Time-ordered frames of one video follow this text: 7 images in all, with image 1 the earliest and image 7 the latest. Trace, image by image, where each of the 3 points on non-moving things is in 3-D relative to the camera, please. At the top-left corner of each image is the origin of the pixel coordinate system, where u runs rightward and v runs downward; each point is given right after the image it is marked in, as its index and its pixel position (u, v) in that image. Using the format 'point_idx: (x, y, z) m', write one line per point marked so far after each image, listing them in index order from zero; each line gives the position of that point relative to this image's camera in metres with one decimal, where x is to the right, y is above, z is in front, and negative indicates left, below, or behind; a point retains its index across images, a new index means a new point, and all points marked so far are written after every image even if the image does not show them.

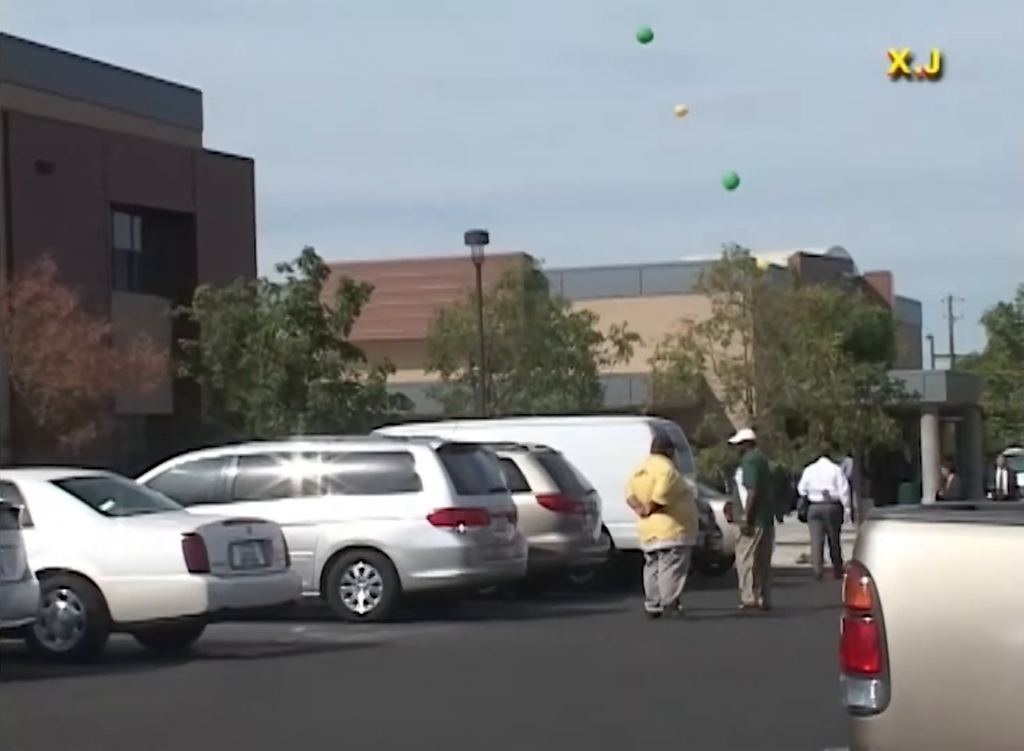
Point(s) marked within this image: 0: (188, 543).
0: (-2.5, -1.3, +19.2) m
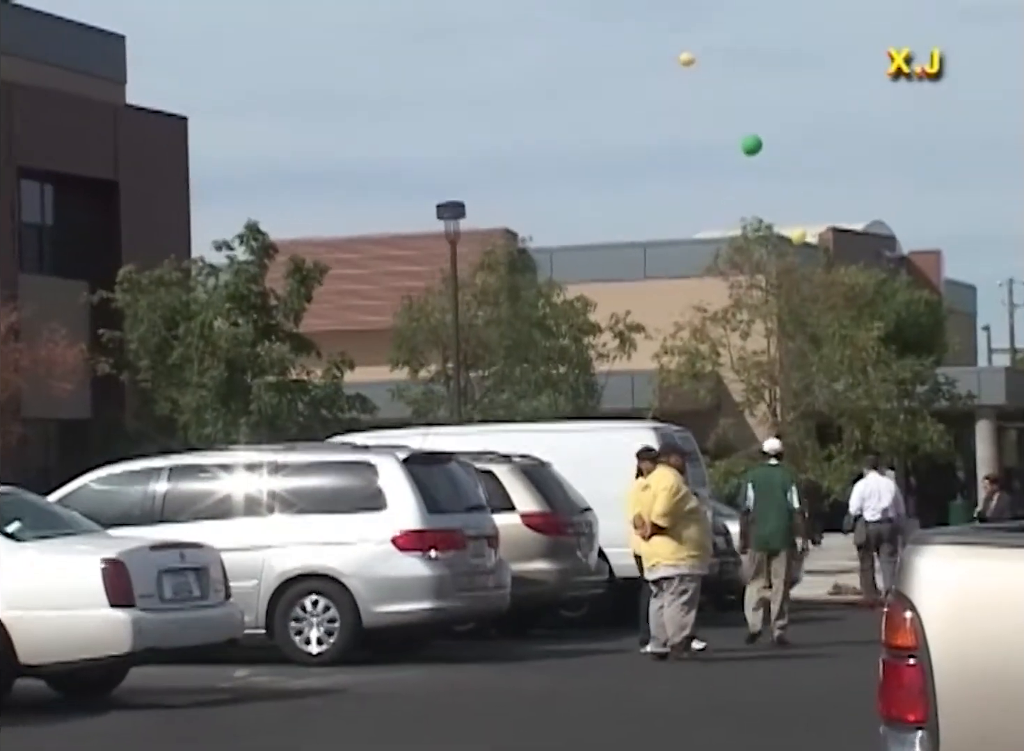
0: (-2.7, -1.3, +16.0) m
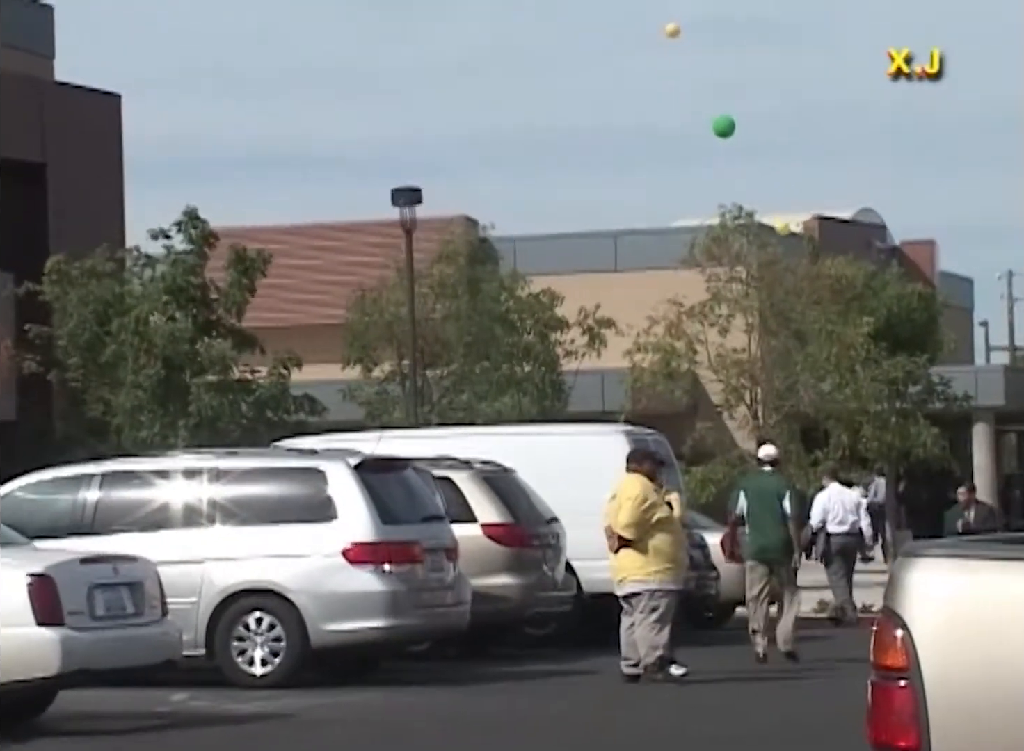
0: (-2.9, -1.3, +14.7) m
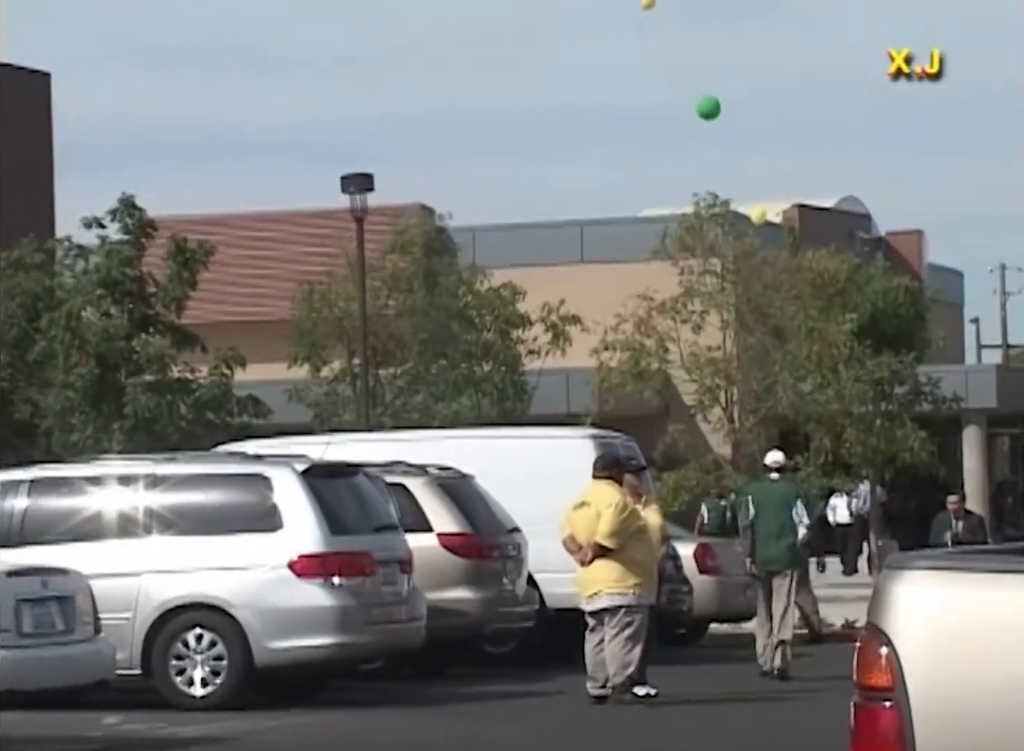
0: (-3.2, -1.3, +13.5) m
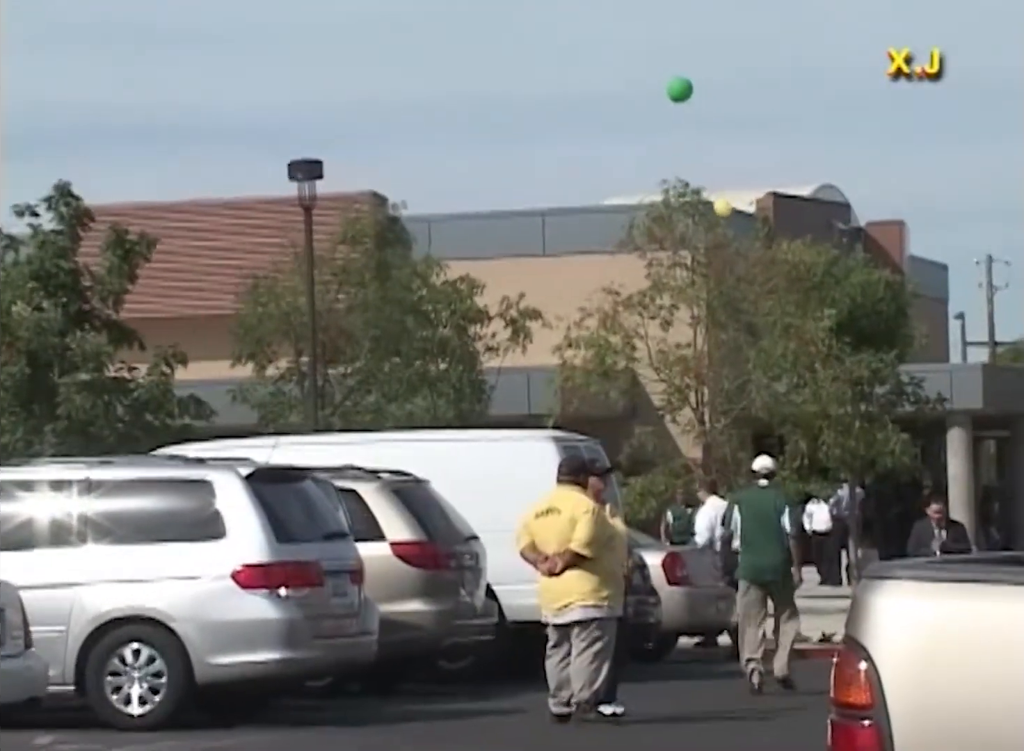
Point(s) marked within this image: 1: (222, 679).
0: (-3.4, -1.3, +12.6) m
1: (-1.7, -1.8, +14.2) m
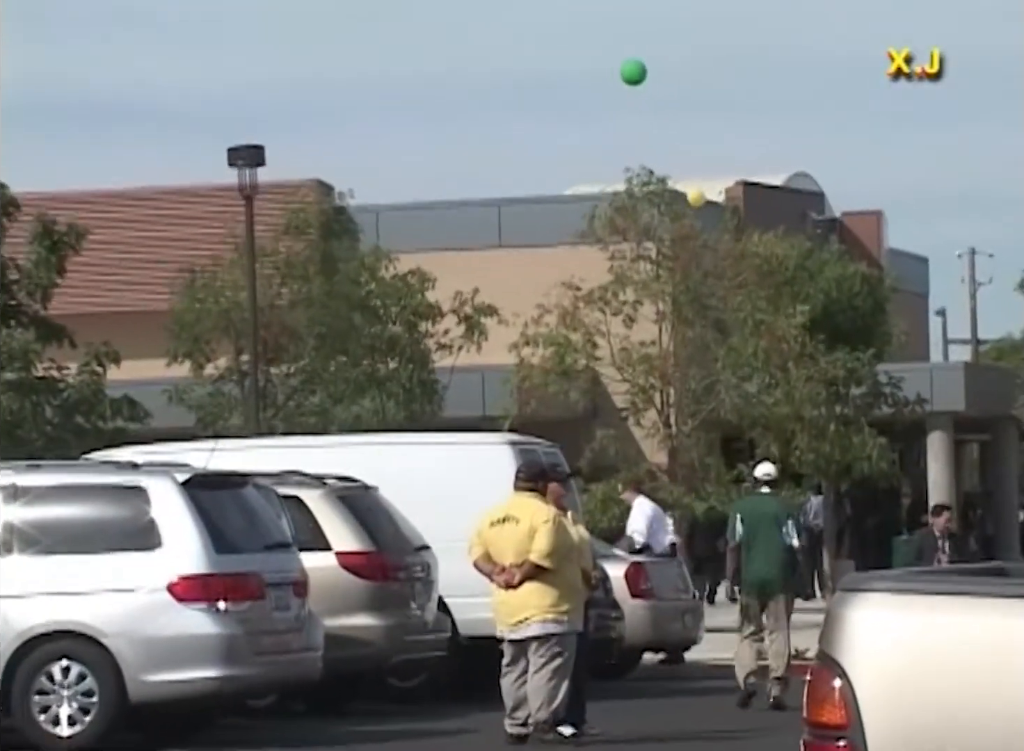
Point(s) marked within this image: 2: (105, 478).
0: (-3.6, -1.3, +11.7) m
1: (-1.9, -1.8, +13.4) m
2: (-2.3, -0.6, +13.9) m
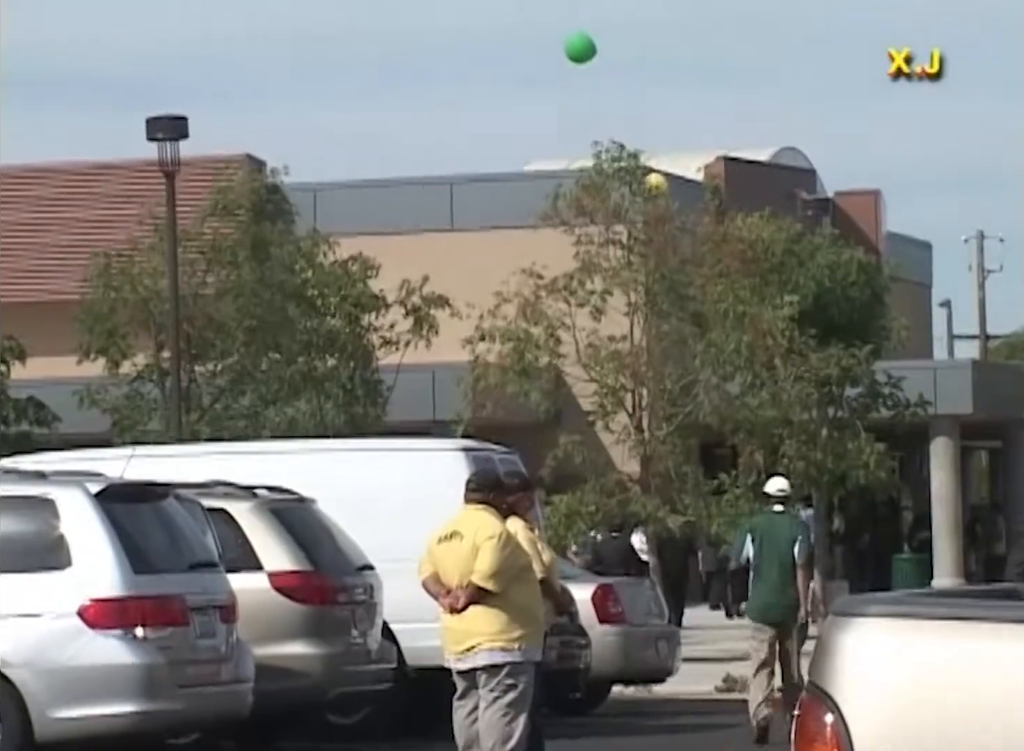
0: (-3.9, -1.3, +10.3) m
1: (-2.2, -1.8, +11.9) m
2: (-2.5, -0.6, +12.4) m
